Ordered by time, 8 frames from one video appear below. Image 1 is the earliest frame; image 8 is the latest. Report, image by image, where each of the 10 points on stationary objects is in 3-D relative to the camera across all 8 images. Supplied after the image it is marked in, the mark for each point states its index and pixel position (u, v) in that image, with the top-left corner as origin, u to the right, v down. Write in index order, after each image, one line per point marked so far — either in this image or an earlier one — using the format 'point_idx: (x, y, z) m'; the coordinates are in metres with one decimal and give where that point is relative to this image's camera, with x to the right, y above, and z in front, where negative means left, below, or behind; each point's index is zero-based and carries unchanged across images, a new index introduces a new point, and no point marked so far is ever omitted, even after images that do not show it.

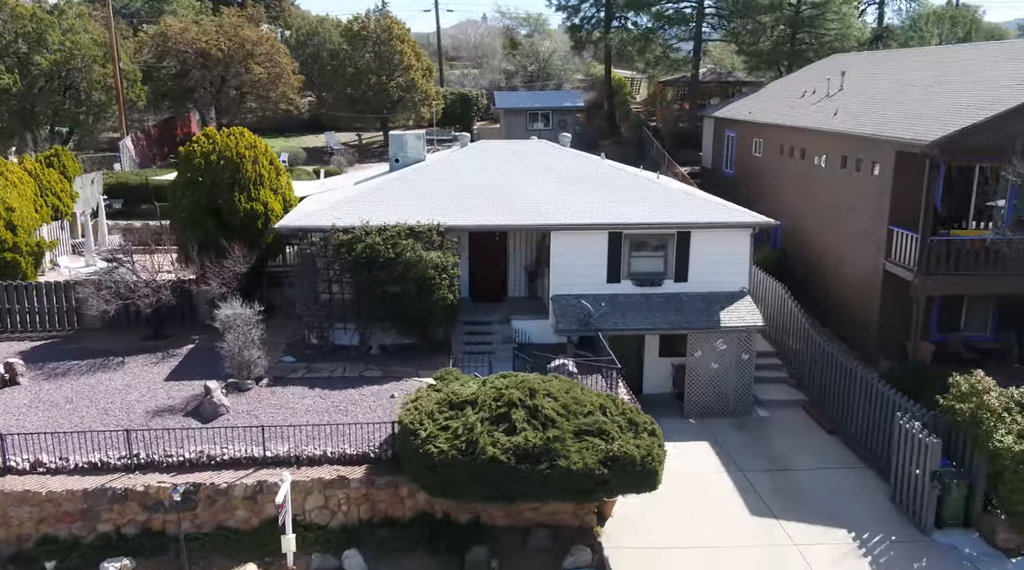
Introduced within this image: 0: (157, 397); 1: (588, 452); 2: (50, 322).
0: (-5.8, -1.9, +13.2) m
1: (+1.0, -2.2, +10.3) m
2: (-9.6, -0.8, +16.6) m
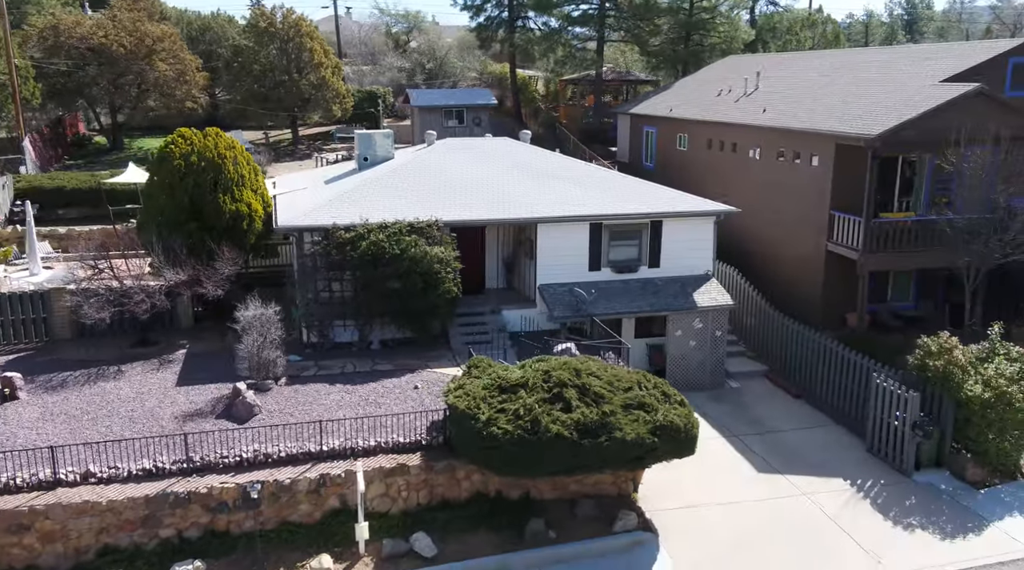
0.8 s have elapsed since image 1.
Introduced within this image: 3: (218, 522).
0: (-5.4, -1.9, +12.9) m
1: (+1.8, -2.0, +11.3) m
2: (-9.7, -1.0, +15.6) m
3: (-4.0, -3.2, +10.8) m
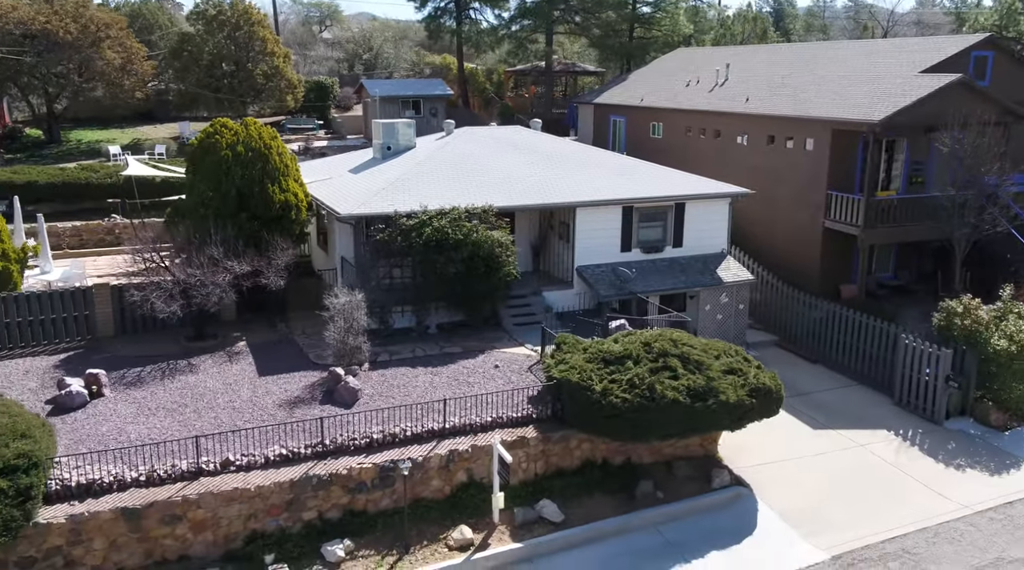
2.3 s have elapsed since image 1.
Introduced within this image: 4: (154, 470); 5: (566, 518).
0: (-3.9, -1.7, +12.9) m
1: (+3.5, -1.6, +12.3) m
2: (-8.5, -0.9, +15.0) m
3: (-2.1, -3.0, +11.1) m
4: (-4.6, -2.4, +10.4) m
5: (+0.8, -3.4, +11.6) m
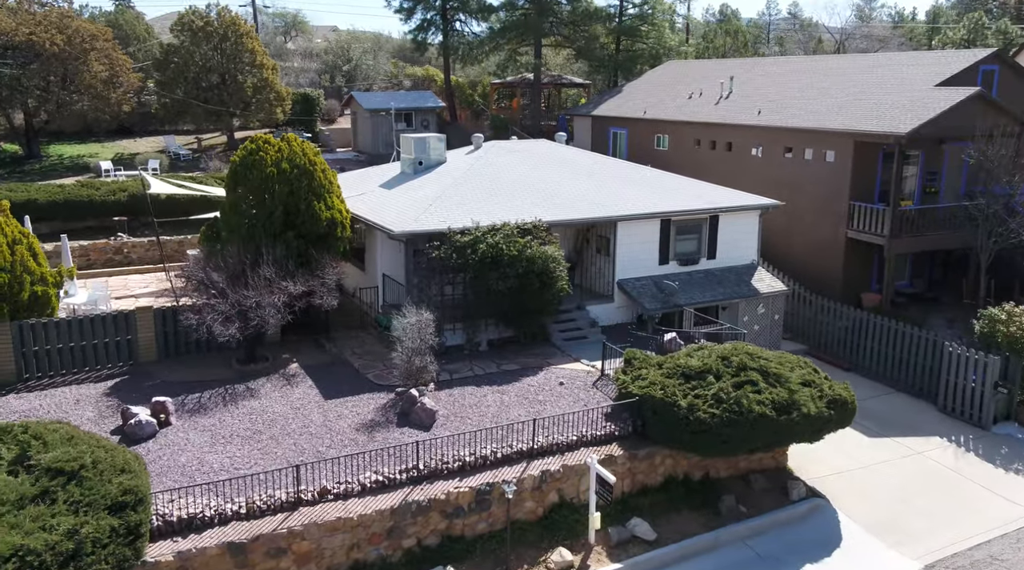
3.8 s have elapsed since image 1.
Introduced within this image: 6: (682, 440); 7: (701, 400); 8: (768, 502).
0: (-2.6, -2.0, +12.6) m
1: (+4.7, -1.8, +12.4) m
2: (-7.4, -1.3, +14.4) m
3: (-0.8, -3.3, +10.8) m
4: (-3.2, -2.7, +10.0) m
5: (+2.1, -3.6, +11.6) m
6: (+2.5, -2.3, +11.9) m
7: (+2.8, -1.7, +12.0) m
8: (+4.0, -3.4, +12.6) m
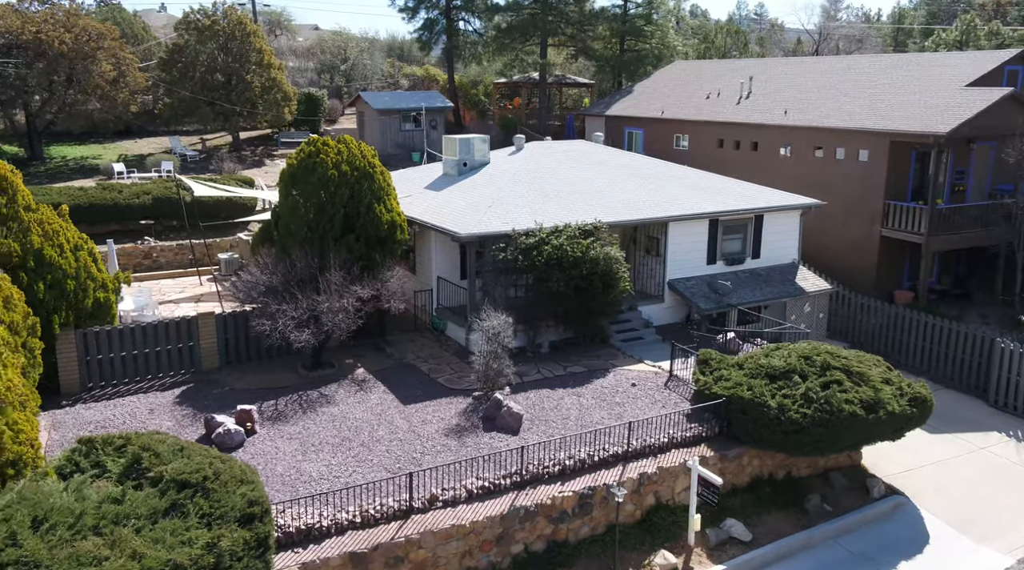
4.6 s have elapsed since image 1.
0: (-1.3, -2.1, +12.5) m
1: (+6.1, -1.8, +12.5) m
2: (-6.1, -1.4, +14.1) m
3: (+0.6, -3.3, +10.8) m
4: (-1.8, -2.8, +9.9) m
5: (+3.5, -3.7, +11.6) m
6: (+3.9, -2.3, +12.0) m
7: (+4.2, -1.7, +12.0) m
8: (+5.4, -3.4, +12.7) m
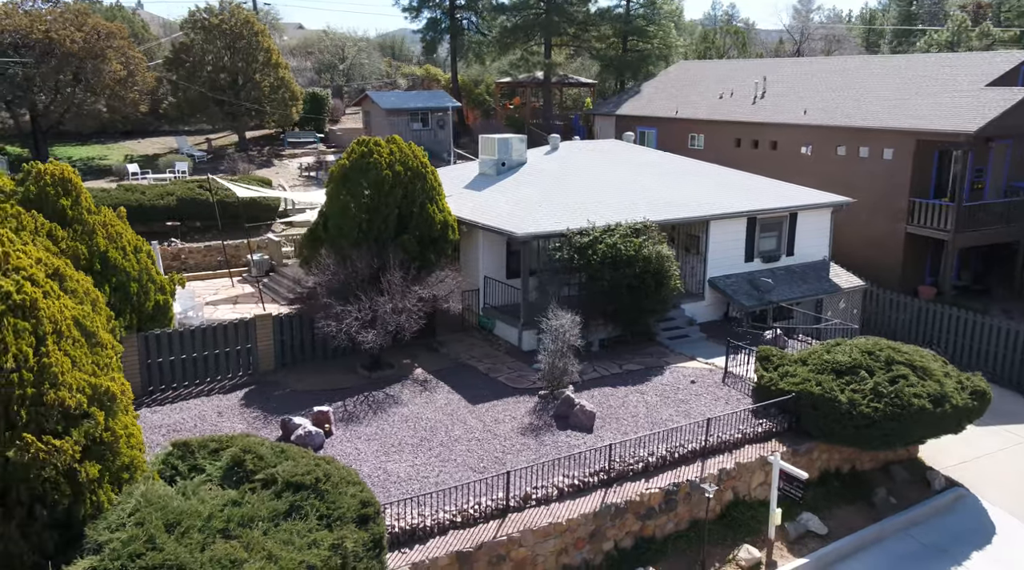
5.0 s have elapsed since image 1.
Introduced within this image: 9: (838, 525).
0: (-0.1, -2.1, +12.5) m
1: (+7.2, -1.7, +12.8) m
2: (-5.0, -1.5, +14.0) m
3: (+1.8, -3.3, +10.9) m
4: (-0.6, -2.8, +9.9) m
5: (+4.7, -3.6, +11.8) m
6: (+5.1, -2.3, +12.2) m
7: (+5.3, -1.7, +12.2) m
8: (+6.5, -3.4, +13.0) m
9: (+4.9, -3.6, +11.9) m
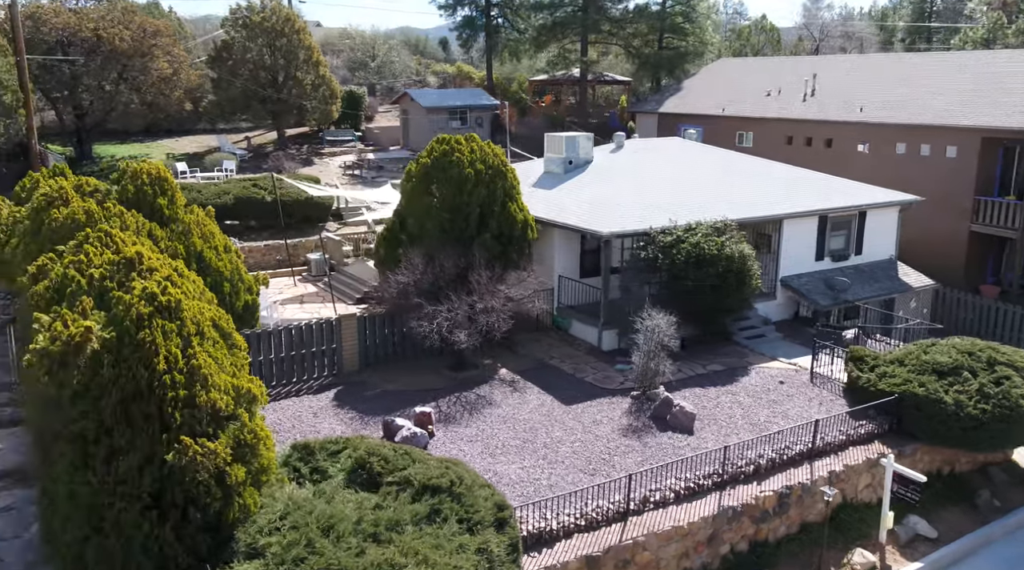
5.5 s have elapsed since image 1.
0: (+1.4, -2.1, +12.4) m
1: (+8.7, -1.7, +12.6) m
2: (-3.5, -1.4, +13.9) m
3: (+3.3, -3.3, +10.7) m
4: (+0.9, -2.8, +9.8) m
5: (+6.2, -3.6, +11.6) m
6: (+6.6, -2.3, +12.0) m
7: (+6.9, -1.7, +12.0) m
8: (+8.1, -3.4, +12.8) m
9: (+6.4, -3.6, +11.8) m
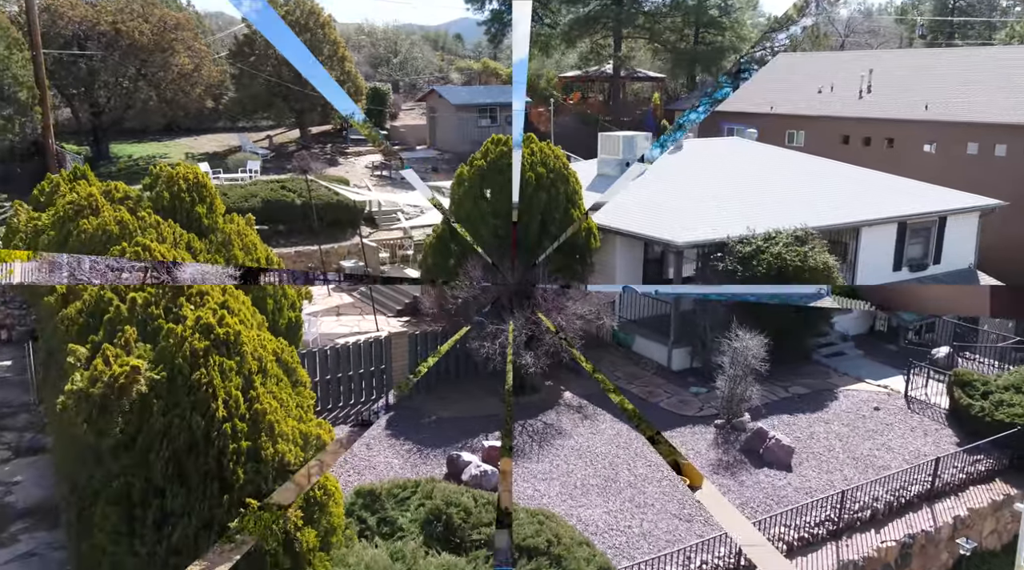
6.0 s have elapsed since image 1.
0: (+2.4, -2.3, +11.1) m
1: (+9.8, -2.0, +11.2) m
2: (-2.4, -1.7, +12.7) m
3: (+4.4, -3.6, +9.4) m
4: (+1.9, -3.0, +8.5) m
5: (+7.2, -3.9, +10.3) m
6: (+7.6, -2.5, +10.6) m
7: (+7.9, -1.9, +10.7) m
8: (+9.1, -3.6, +11.4) m
9: (+7.4, -3.8, +10.4) m
